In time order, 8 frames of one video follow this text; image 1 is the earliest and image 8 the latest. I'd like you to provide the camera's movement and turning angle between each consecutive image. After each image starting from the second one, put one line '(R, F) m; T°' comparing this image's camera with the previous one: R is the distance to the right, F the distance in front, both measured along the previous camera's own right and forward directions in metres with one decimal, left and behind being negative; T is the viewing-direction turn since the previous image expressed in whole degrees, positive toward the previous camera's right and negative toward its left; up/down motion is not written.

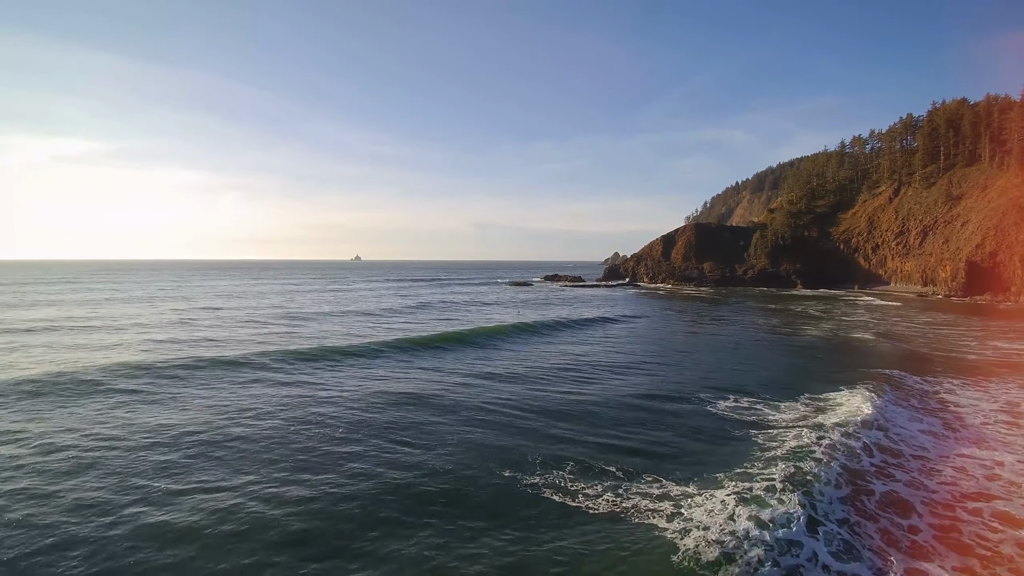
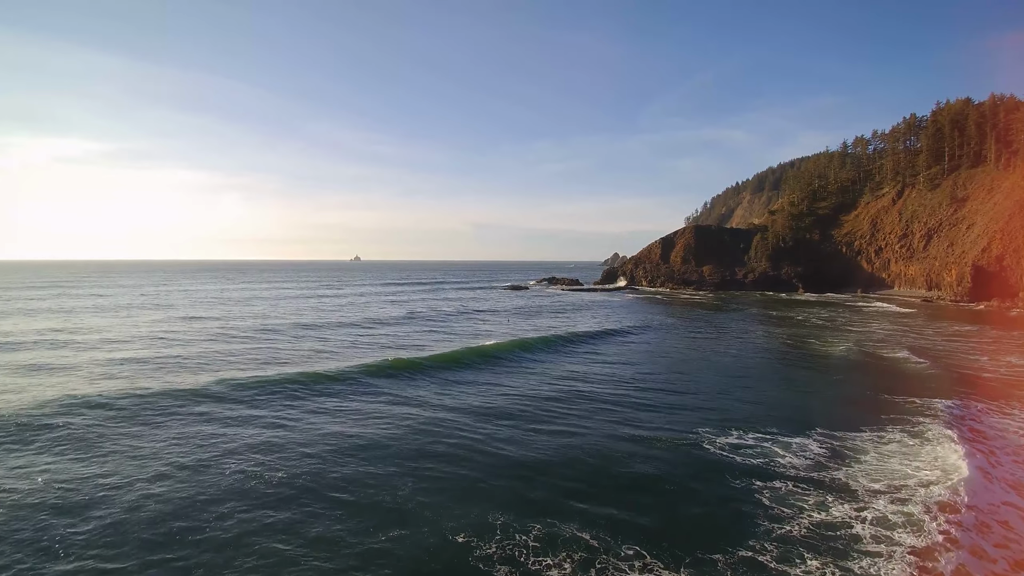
(+0.7, +1.6) m; 0°
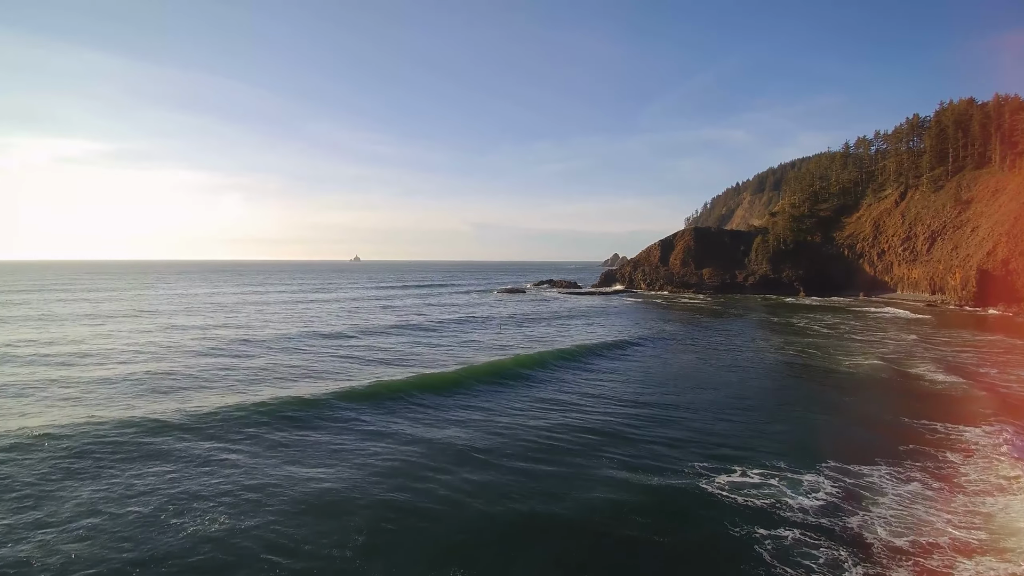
(+0.6, +1.2) m; 0°
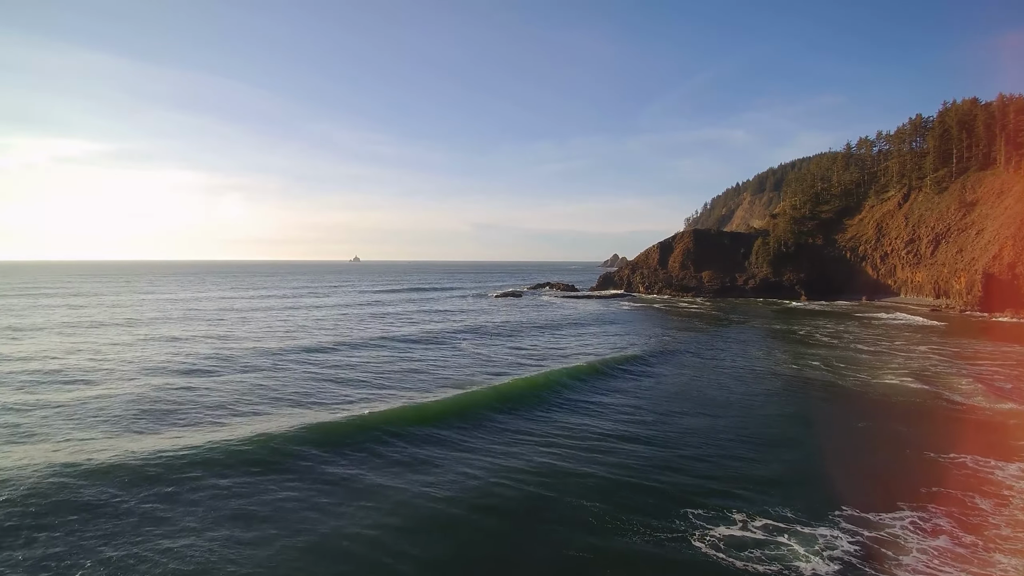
(+0.7, +1.4) m; 0°
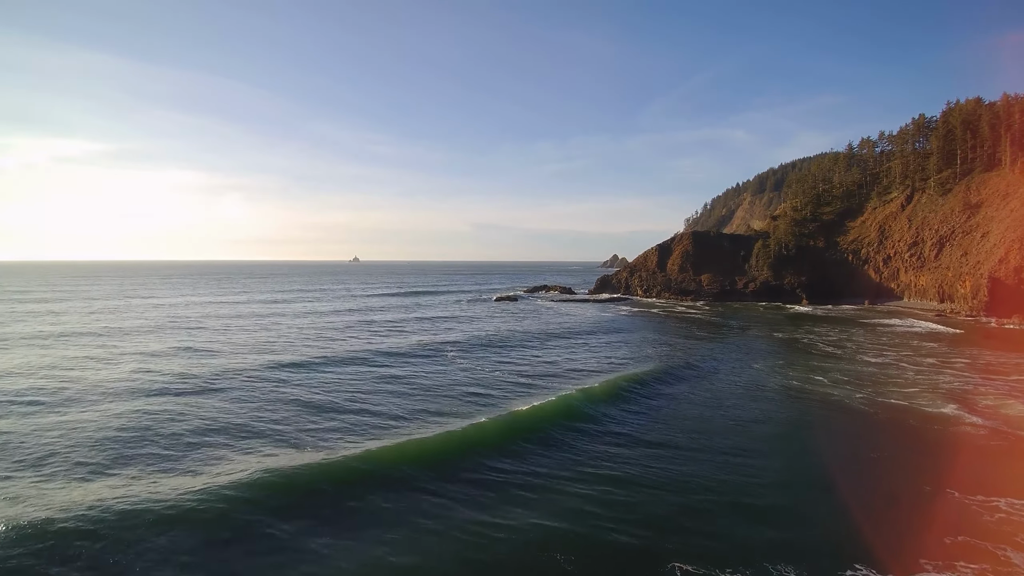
(+0.7, +1.4) m; 0°
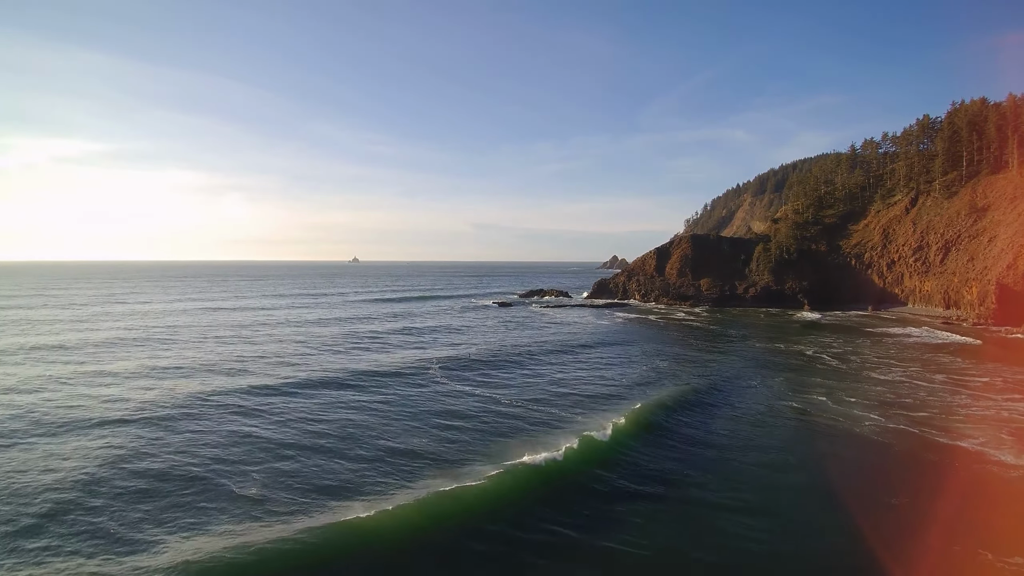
(+0.9, +1.7) m; 0°
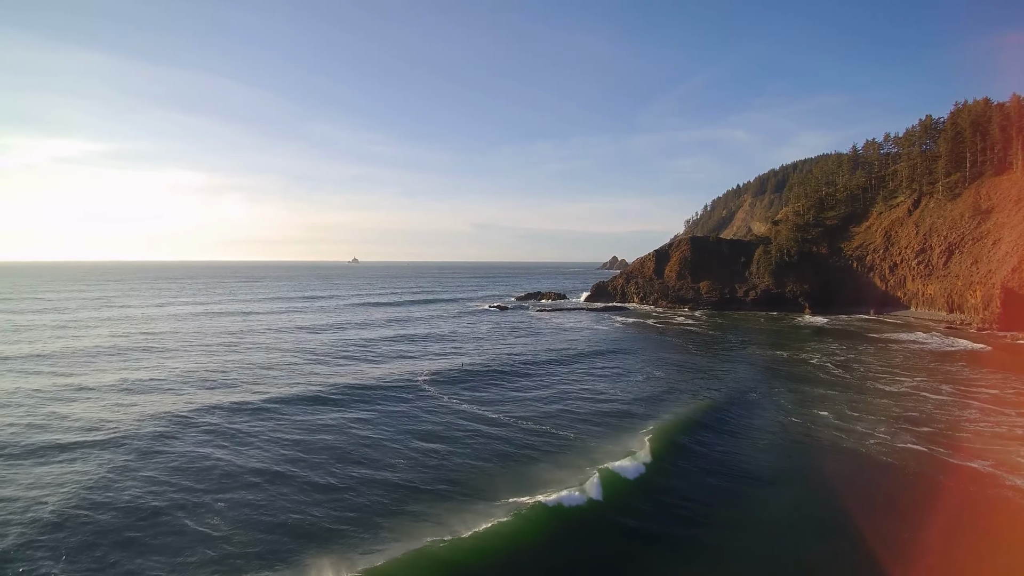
(+0.5, +1.1) m; 0°
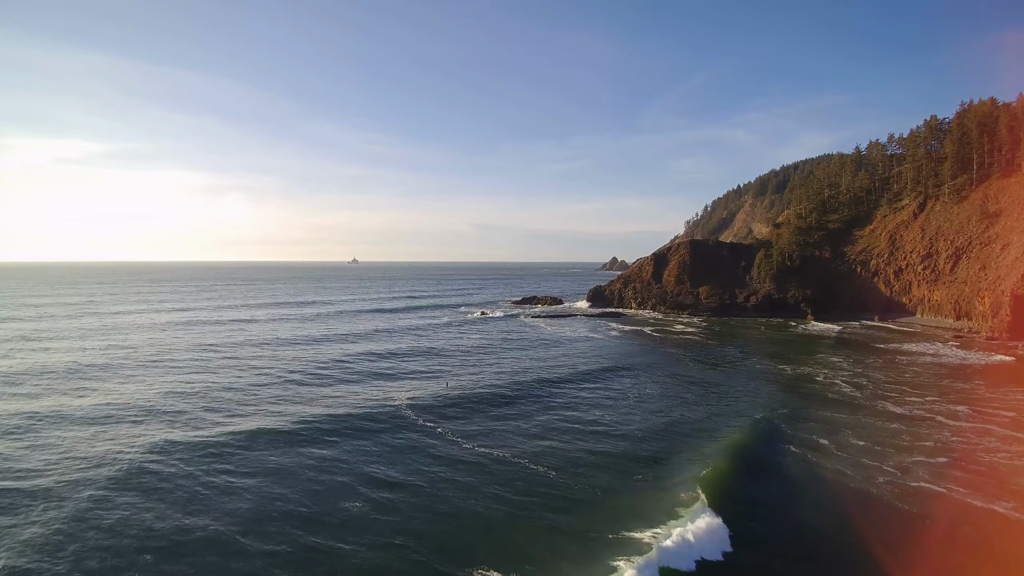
(+0.9, +1.8) m; 0°
